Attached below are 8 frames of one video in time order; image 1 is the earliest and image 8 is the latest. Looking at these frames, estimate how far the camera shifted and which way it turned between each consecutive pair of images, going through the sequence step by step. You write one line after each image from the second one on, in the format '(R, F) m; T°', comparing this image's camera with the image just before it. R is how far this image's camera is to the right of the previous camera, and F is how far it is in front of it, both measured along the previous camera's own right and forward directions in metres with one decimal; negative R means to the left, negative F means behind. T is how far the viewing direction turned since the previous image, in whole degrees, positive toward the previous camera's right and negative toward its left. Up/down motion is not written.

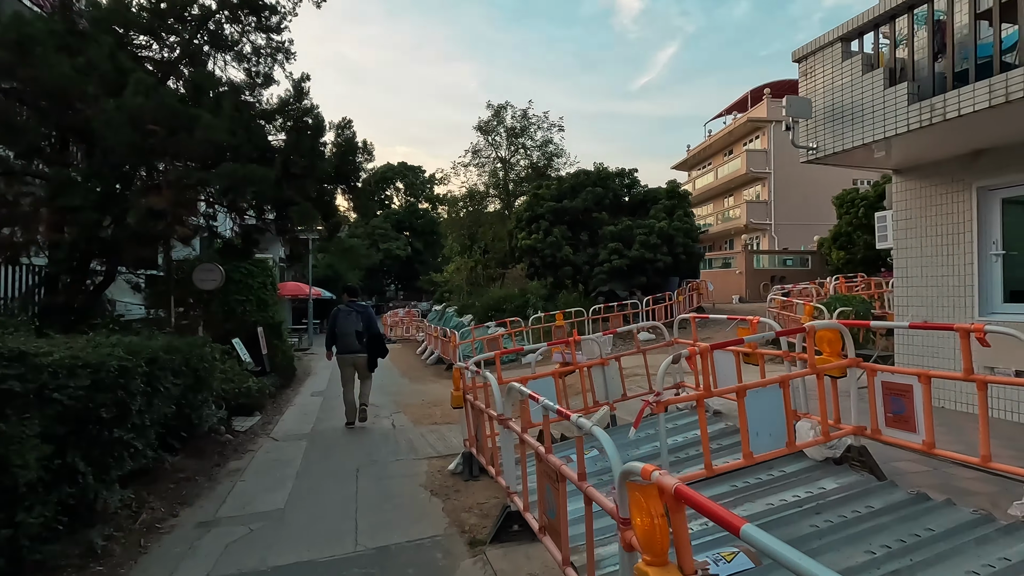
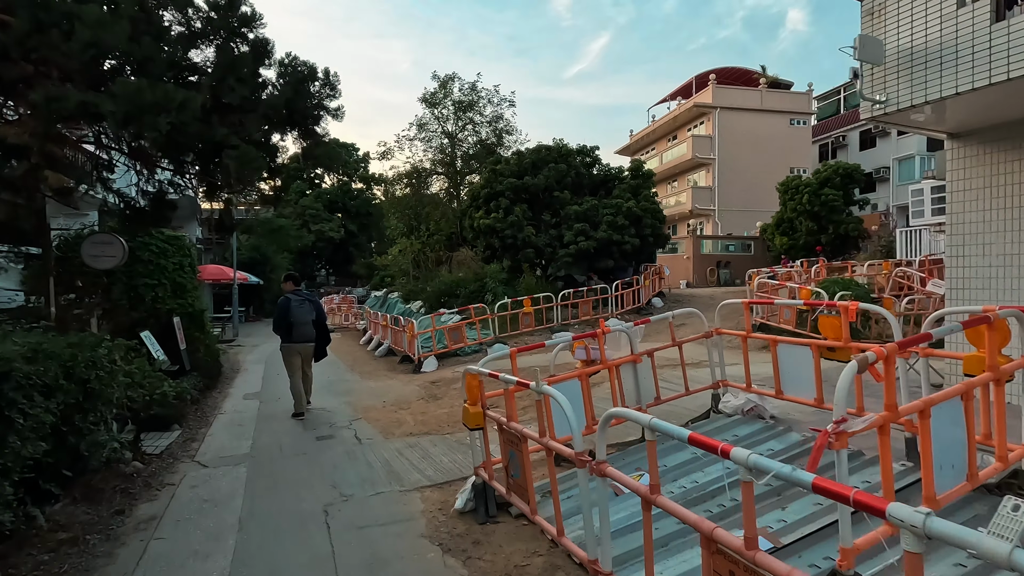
(-0.7, +1.4) m; +7°
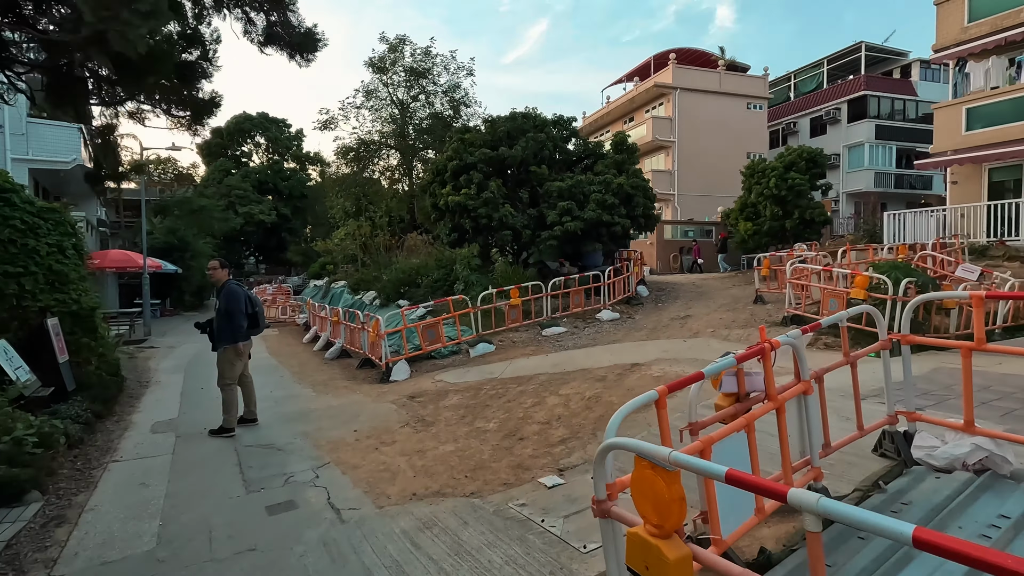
(-0.9, +2.2) m; +7°
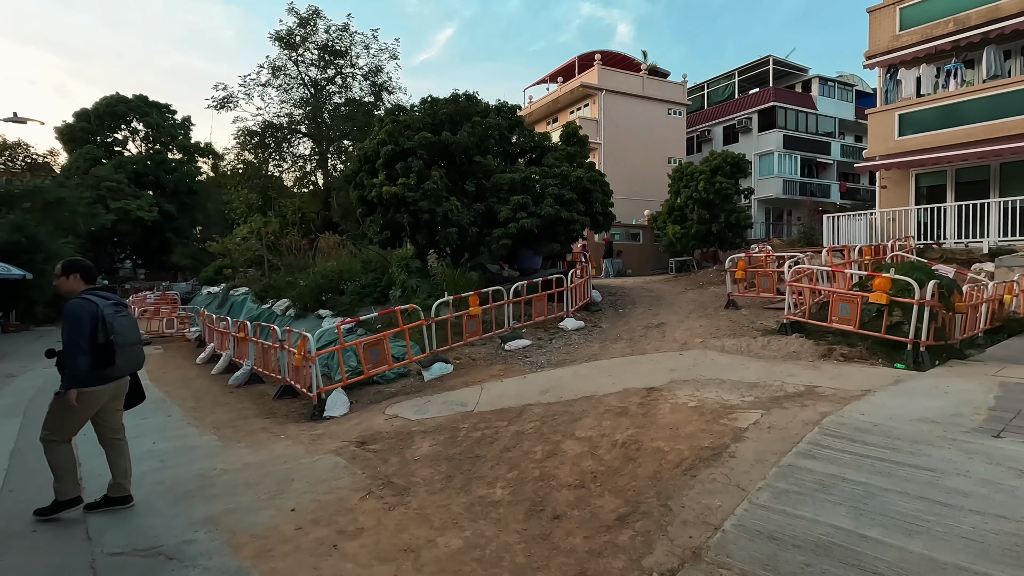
(-0.9, +1.9) m; +10°
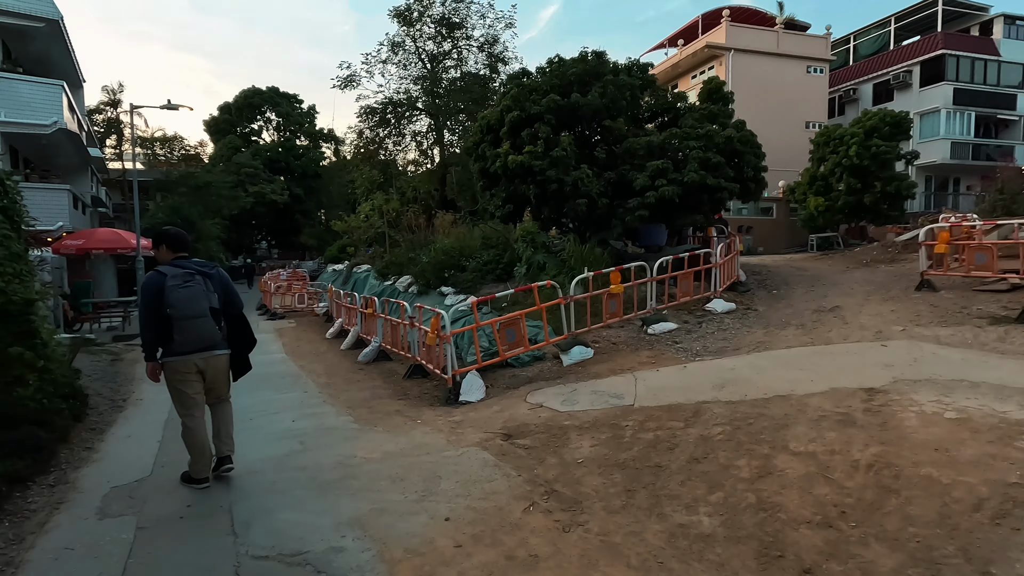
(-0.7, +0.9) m; -11°
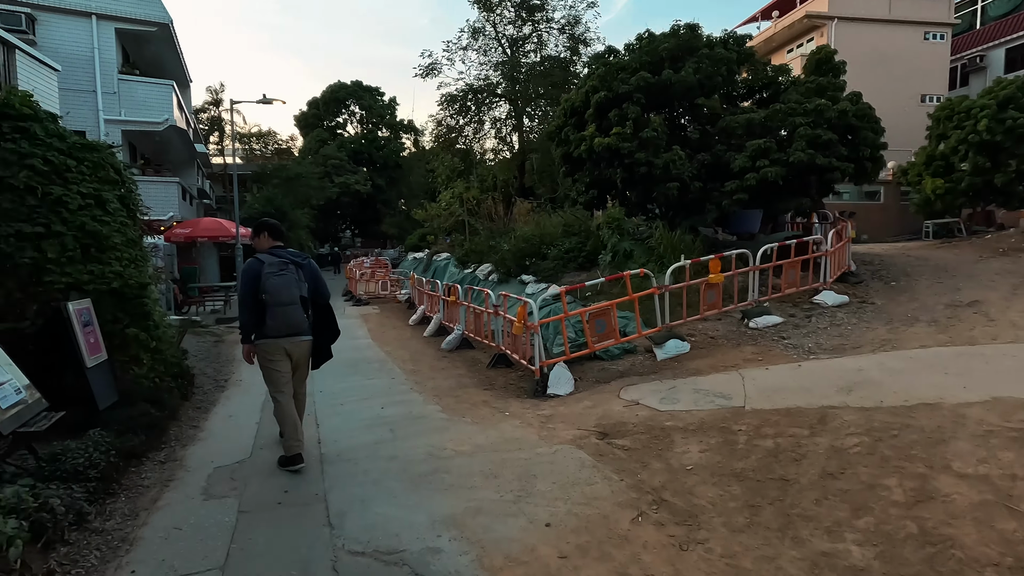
(-0.2, +0.3) m; -8°
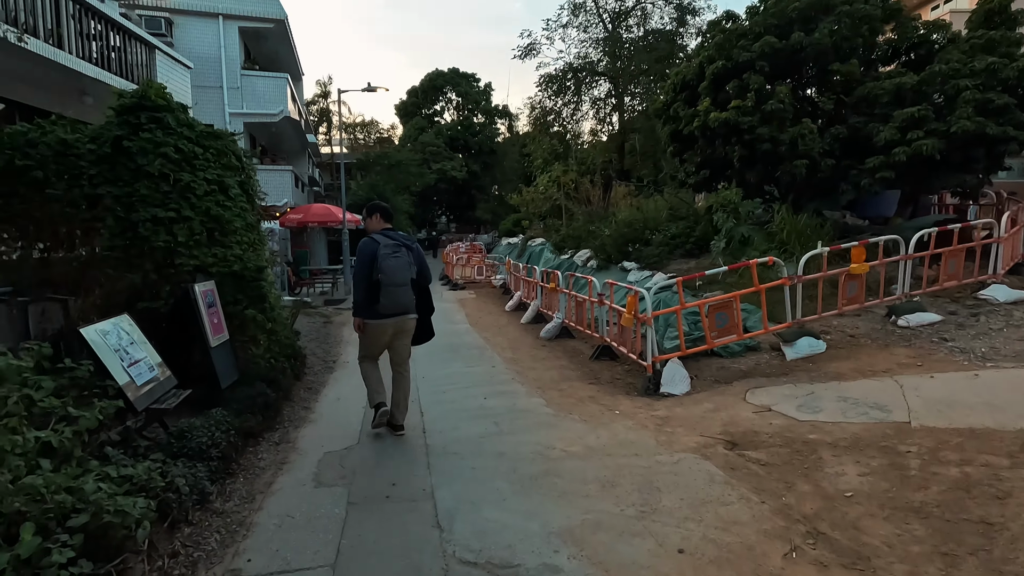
(-0.2, +0.4) m; -10°
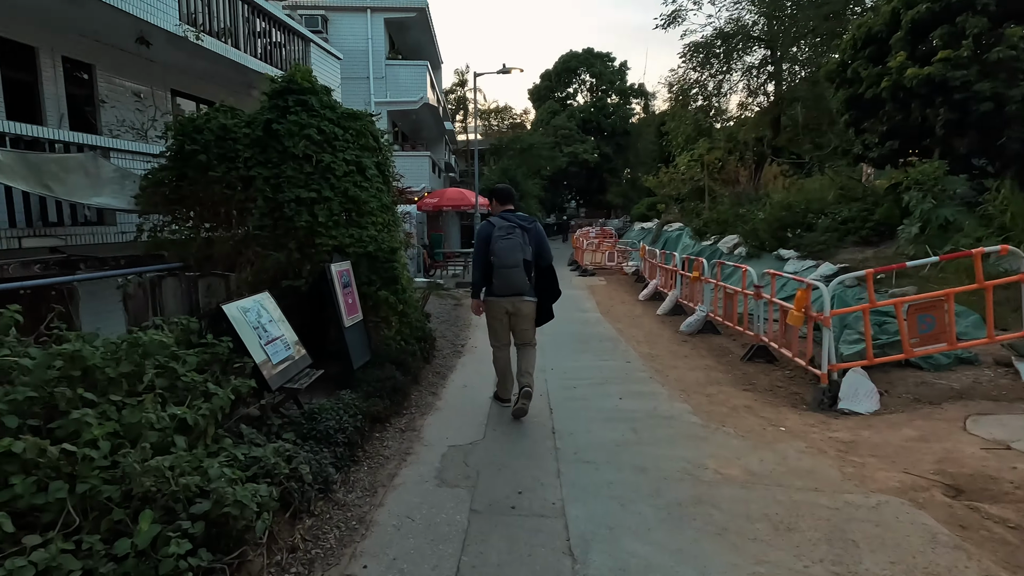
(-0.1, +0.5) m; -13°
